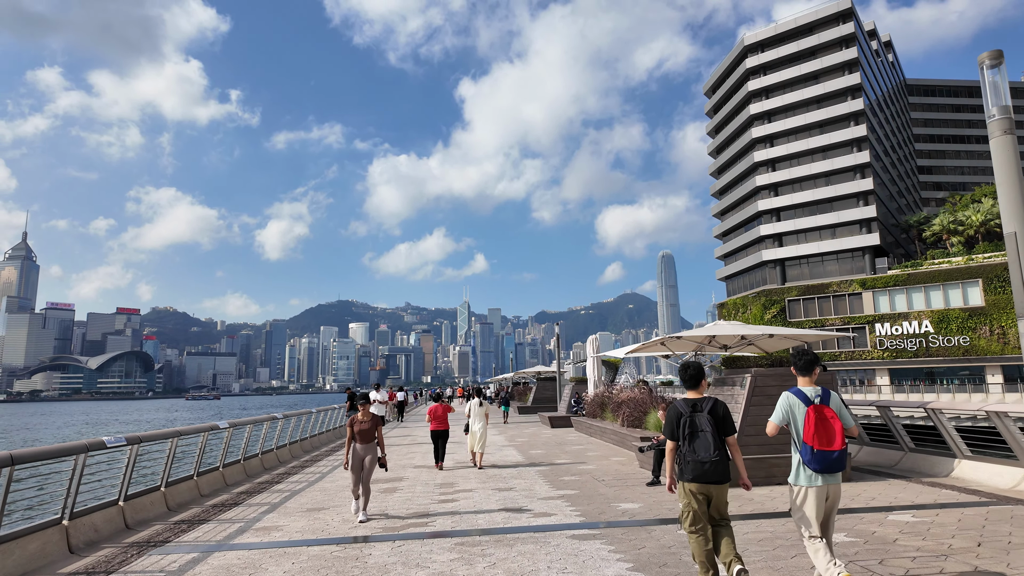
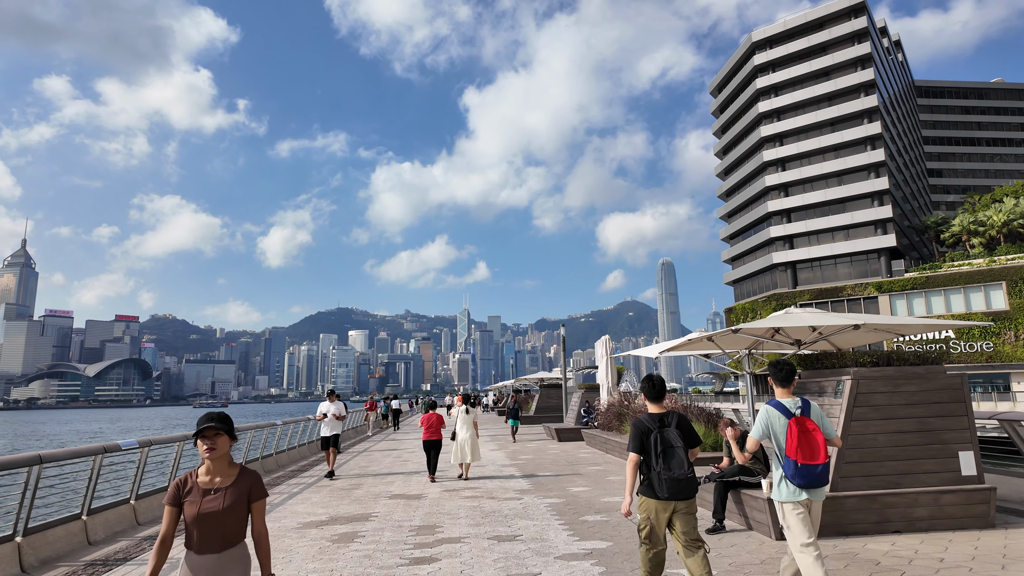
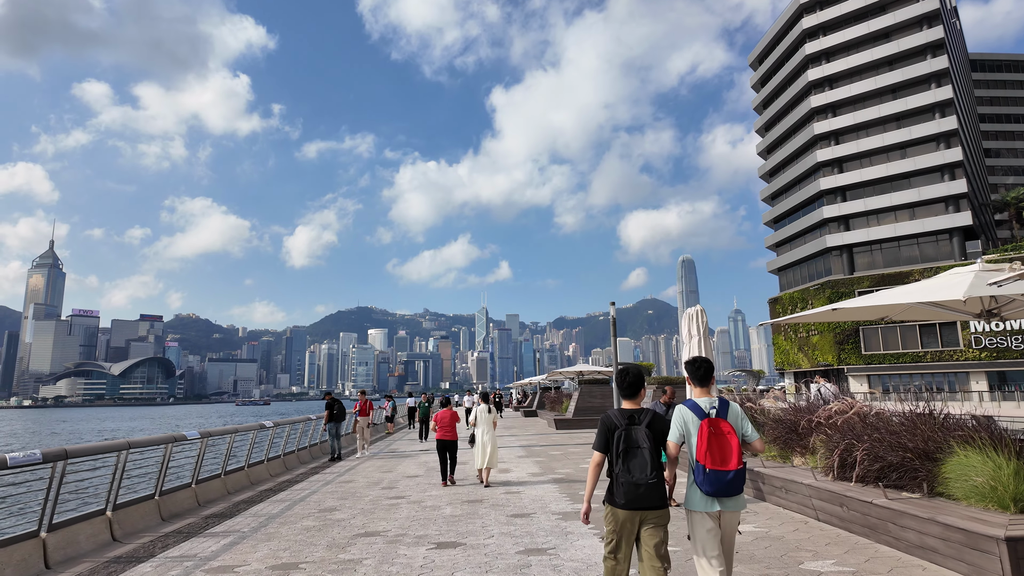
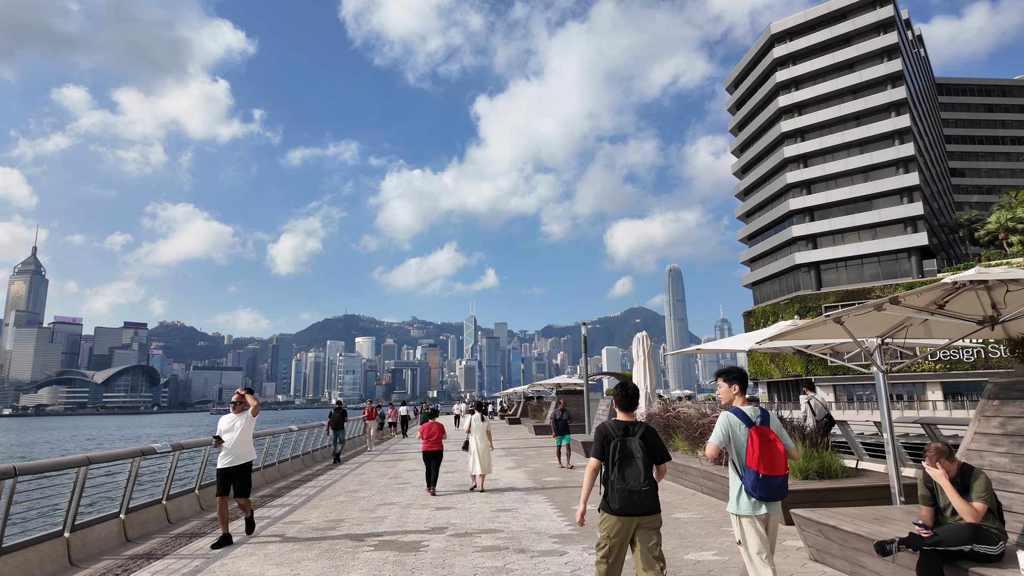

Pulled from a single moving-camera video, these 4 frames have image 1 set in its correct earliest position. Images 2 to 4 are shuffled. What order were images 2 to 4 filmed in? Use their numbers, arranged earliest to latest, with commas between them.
2, 4, 3
